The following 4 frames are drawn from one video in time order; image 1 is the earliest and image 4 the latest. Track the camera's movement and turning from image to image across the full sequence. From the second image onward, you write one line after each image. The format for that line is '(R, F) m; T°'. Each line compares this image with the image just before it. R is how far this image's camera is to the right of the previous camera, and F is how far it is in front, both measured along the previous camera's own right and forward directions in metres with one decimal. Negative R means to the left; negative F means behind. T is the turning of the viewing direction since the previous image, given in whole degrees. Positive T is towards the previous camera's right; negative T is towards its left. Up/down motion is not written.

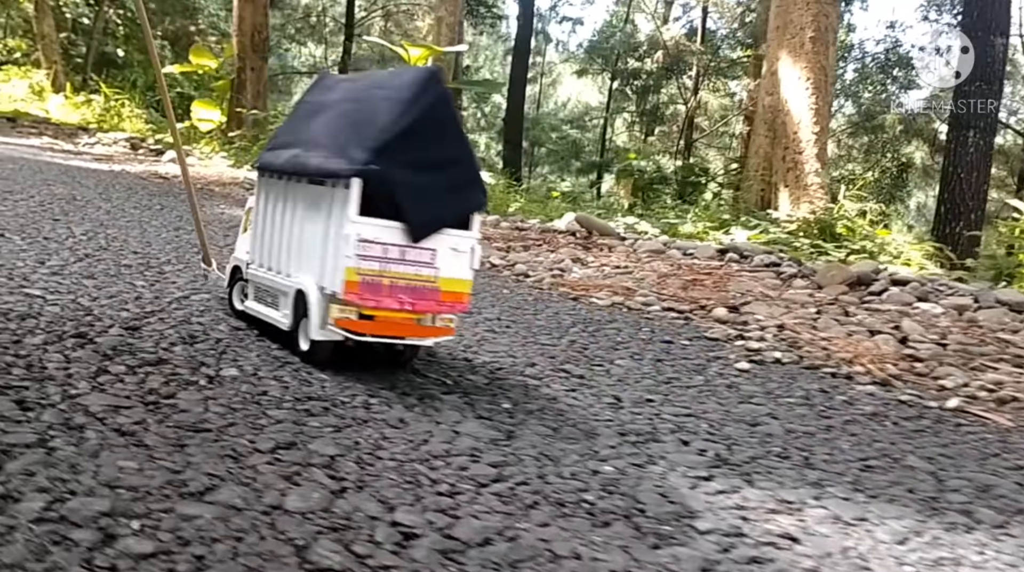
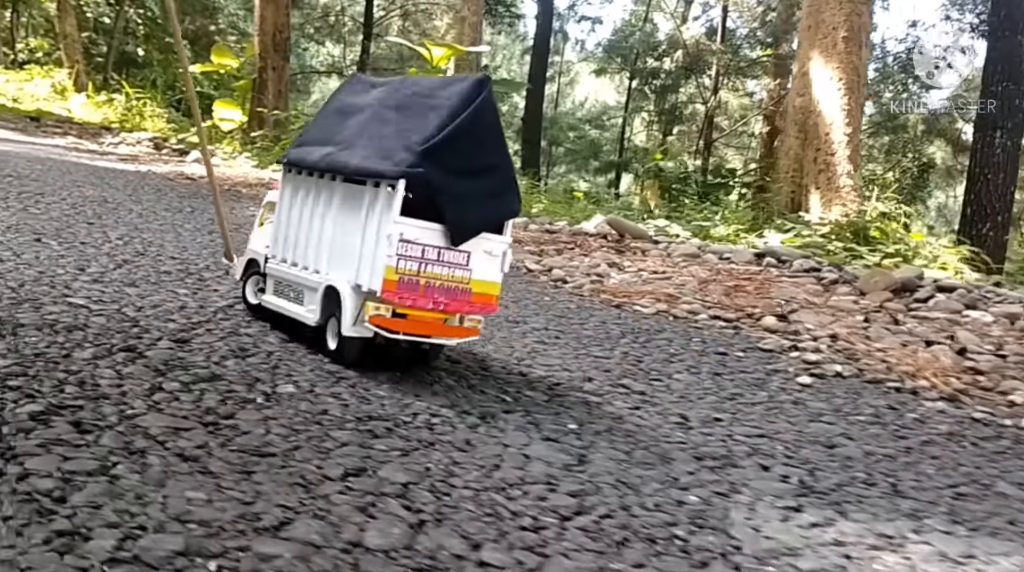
(-0.2, +0.1) m; -1°
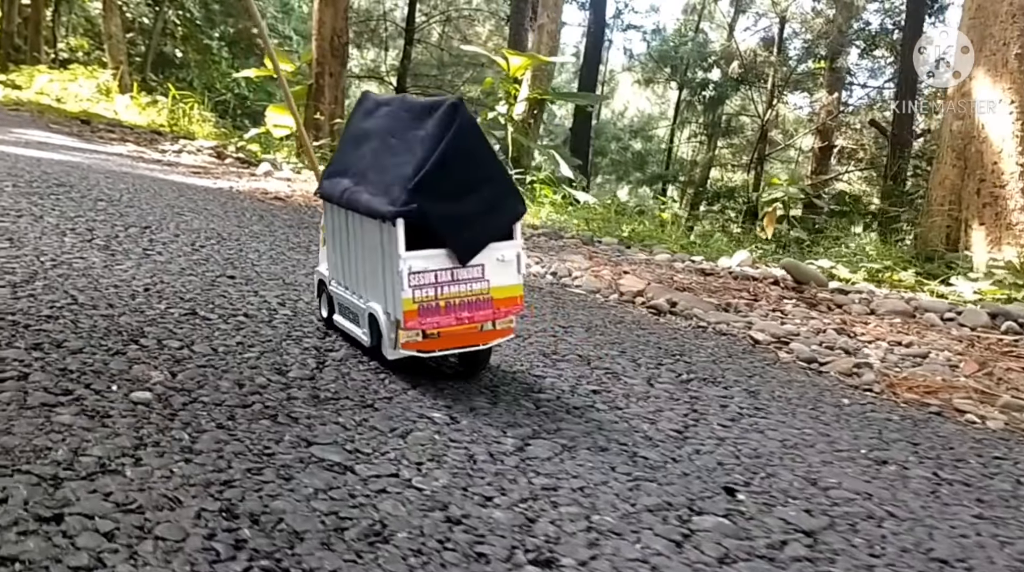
(-1.3, +1.6) m; -2°
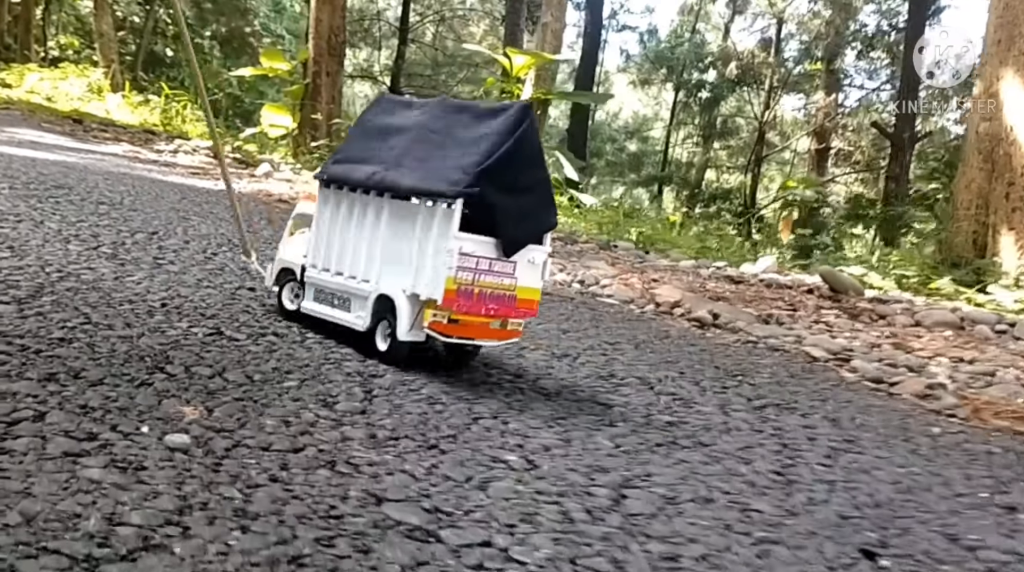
(-0.3, +0.5) m; 0°
